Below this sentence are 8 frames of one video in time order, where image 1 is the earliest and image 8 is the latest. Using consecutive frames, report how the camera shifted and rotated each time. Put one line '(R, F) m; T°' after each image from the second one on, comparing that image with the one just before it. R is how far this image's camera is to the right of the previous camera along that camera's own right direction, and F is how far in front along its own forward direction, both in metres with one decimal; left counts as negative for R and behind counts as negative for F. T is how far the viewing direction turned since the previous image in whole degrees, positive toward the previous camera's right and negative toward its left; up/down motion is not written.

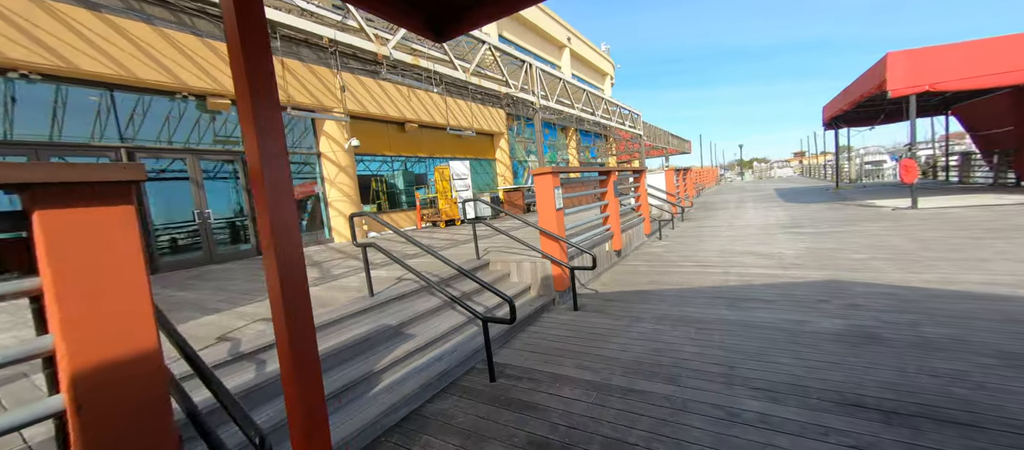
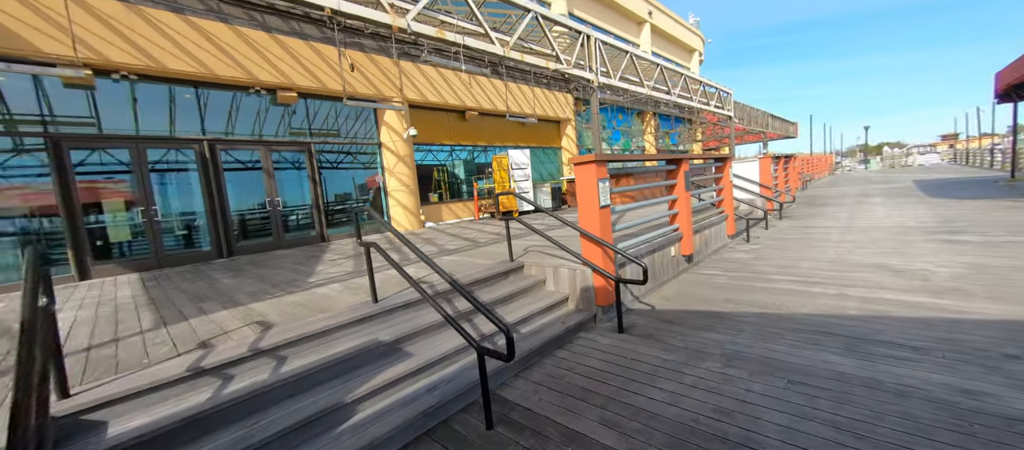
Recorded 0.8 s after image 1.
(+0.4, +0.7) m; -12°
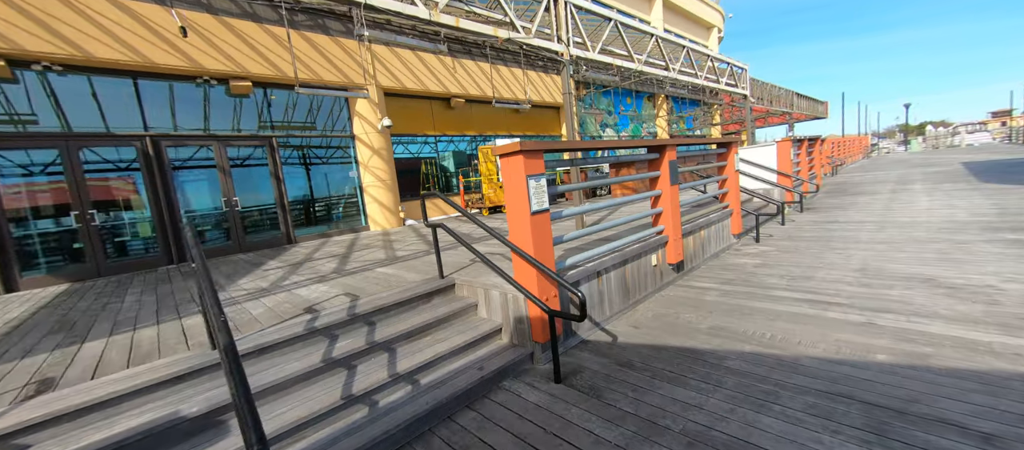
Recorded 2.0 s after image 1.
(+0.8, +0.8) m; -3°
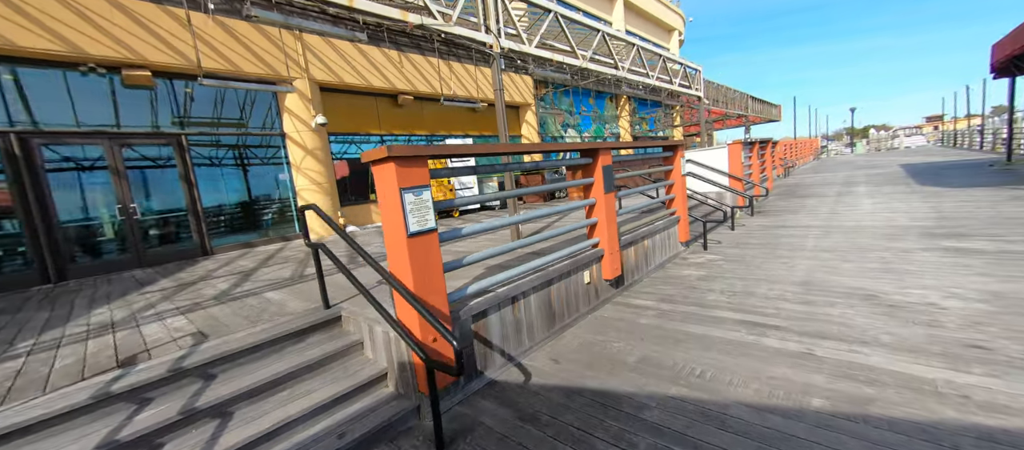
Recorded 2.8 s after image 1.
(+0.6, +0.5) m; +4°
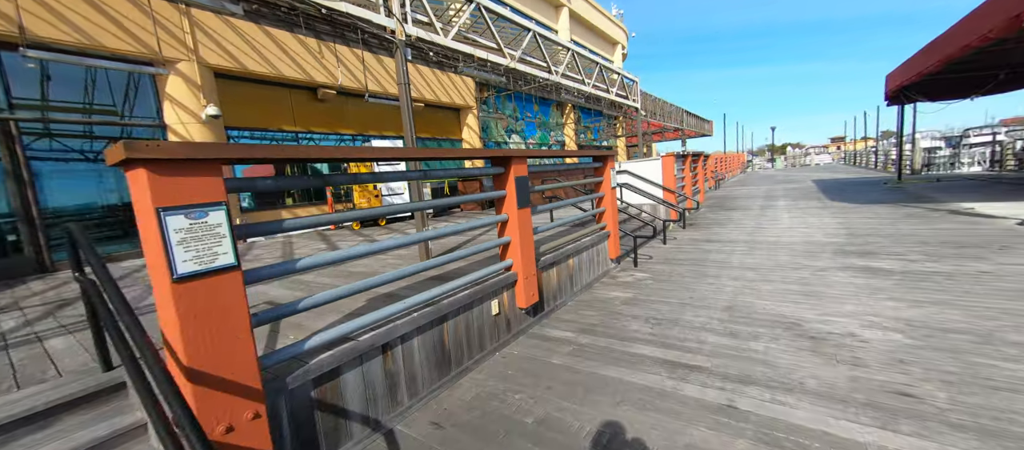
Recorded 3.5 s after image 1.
(+0.5, +0.5) m; +7°
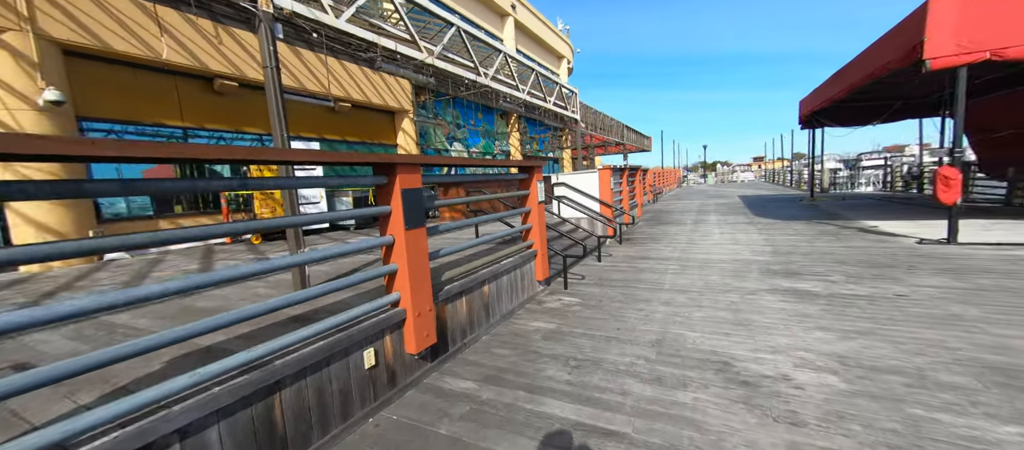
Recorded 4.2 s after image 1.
(+0.5, +0.6) m; +8°
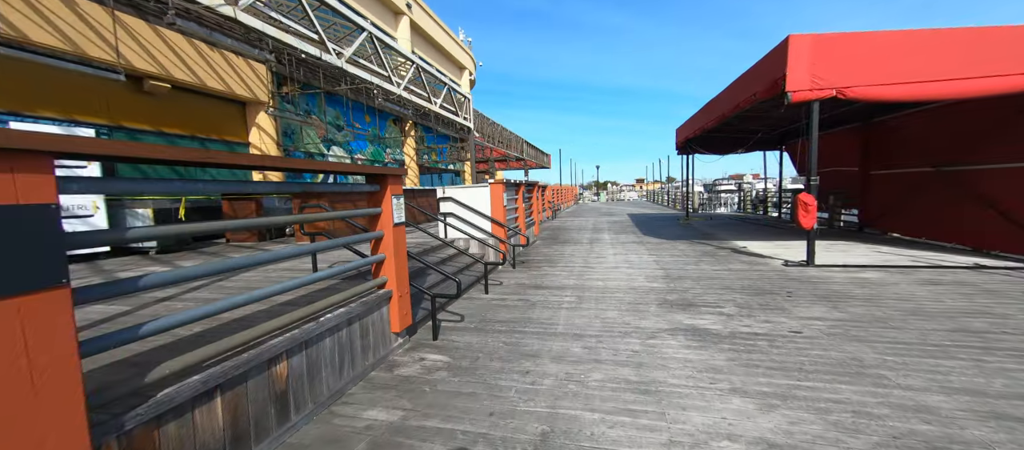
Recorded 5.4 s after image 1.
(+0.5, +1.1) m; +15°
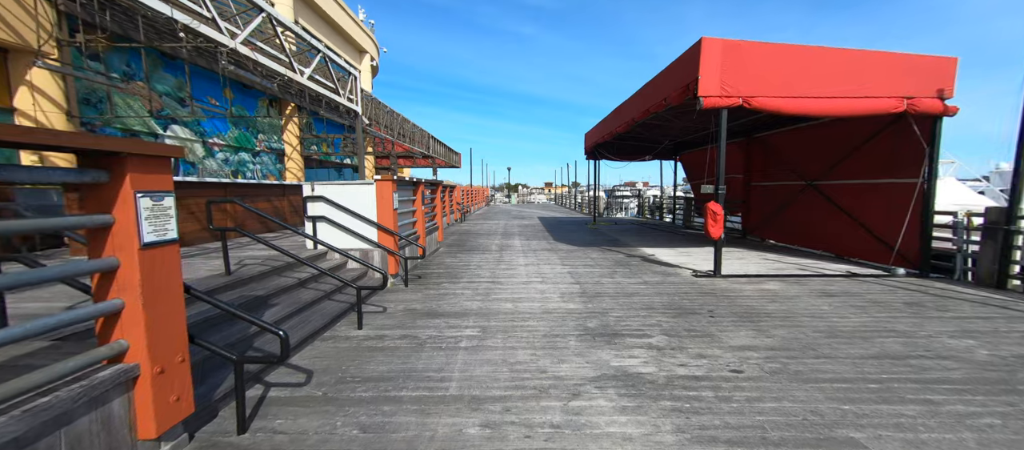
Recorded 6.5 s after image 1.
(+0.3, +1.1) m; +14°
